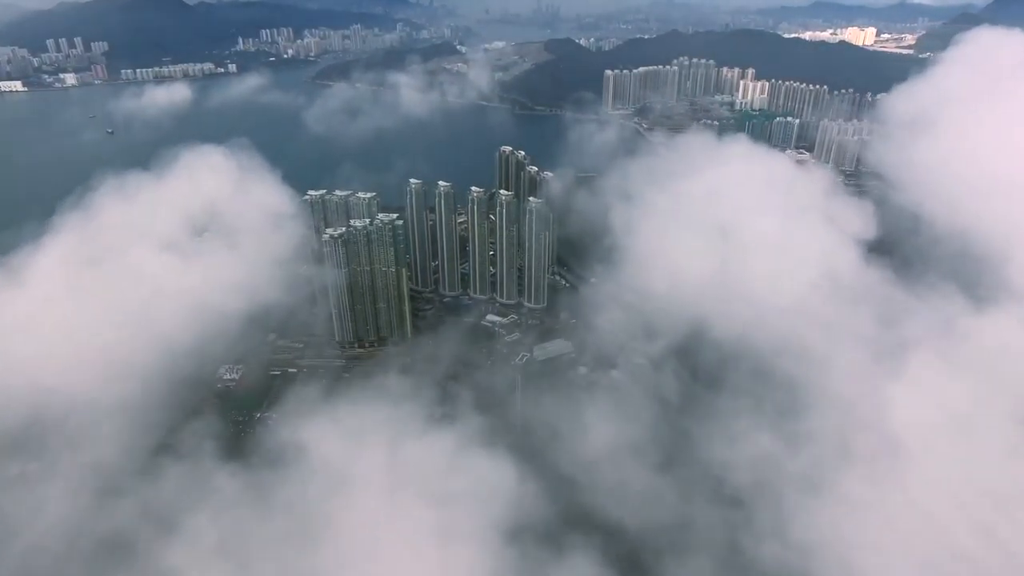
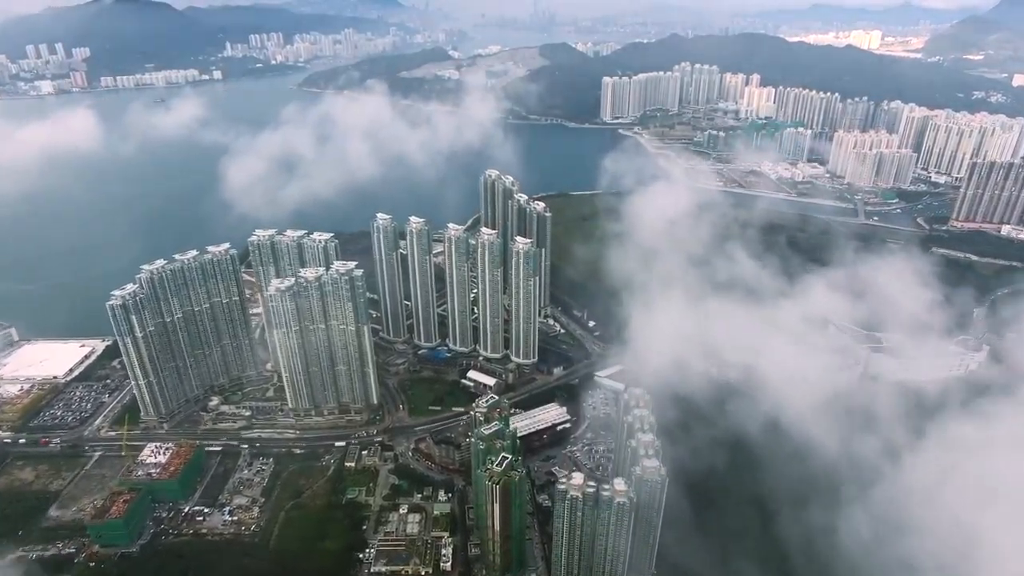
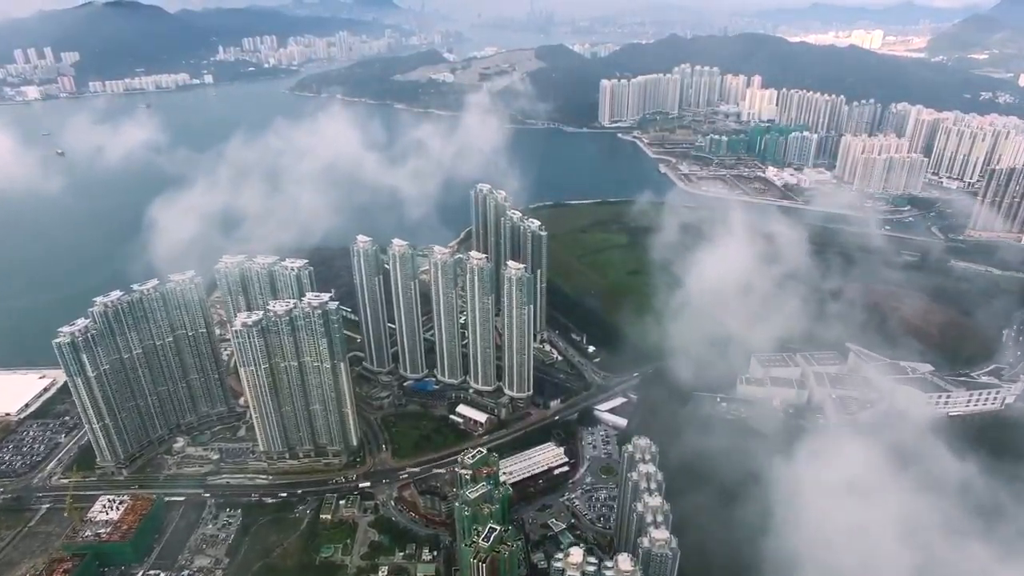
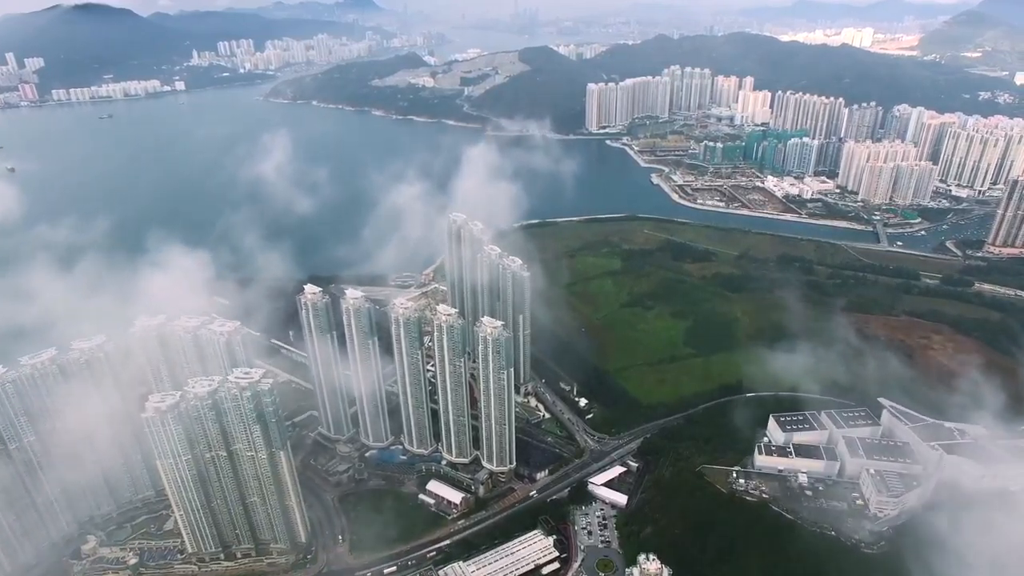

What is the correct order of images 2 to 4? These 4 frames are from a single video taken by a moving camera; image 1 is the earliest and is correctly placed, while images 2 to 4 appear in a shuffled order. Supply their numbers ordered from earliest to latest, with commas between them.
2, 3, 4
